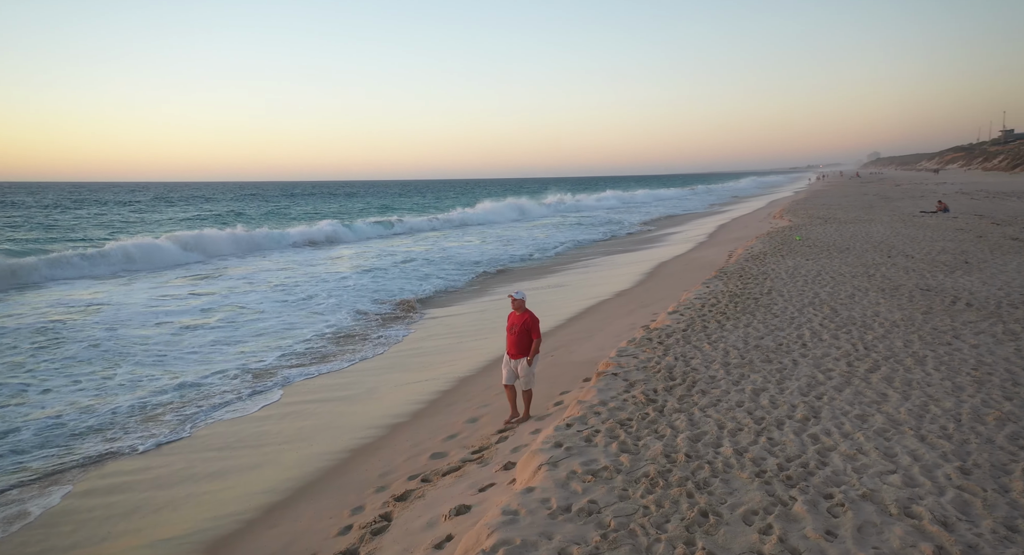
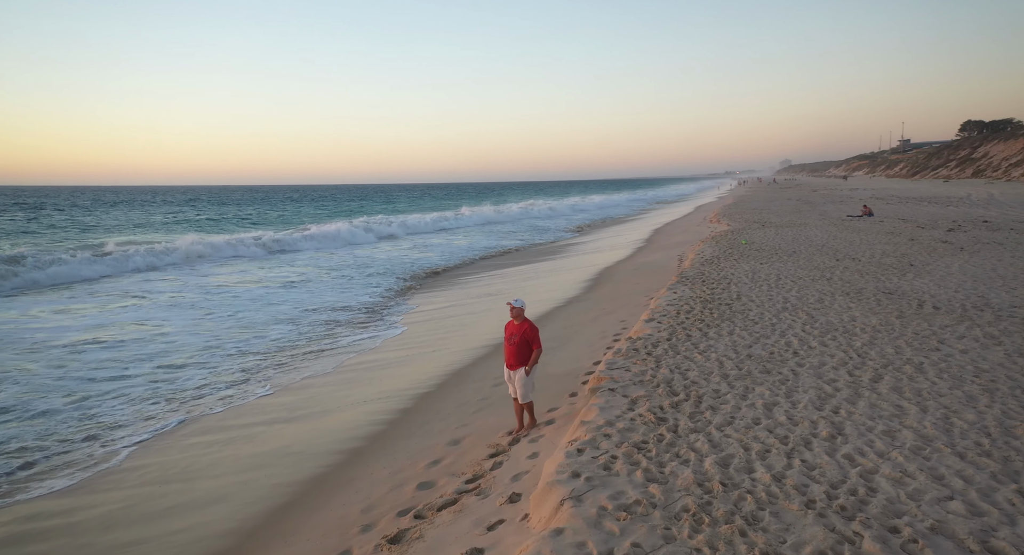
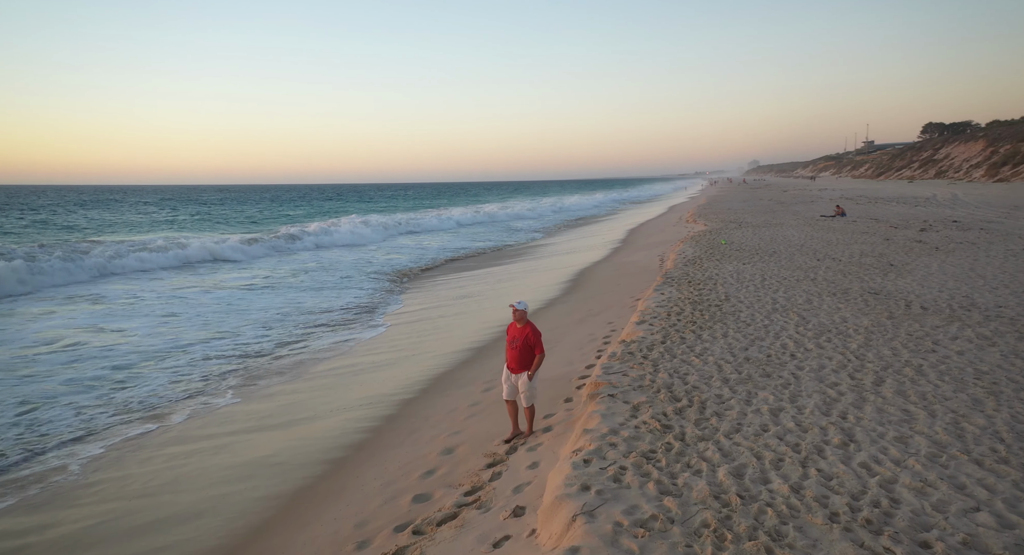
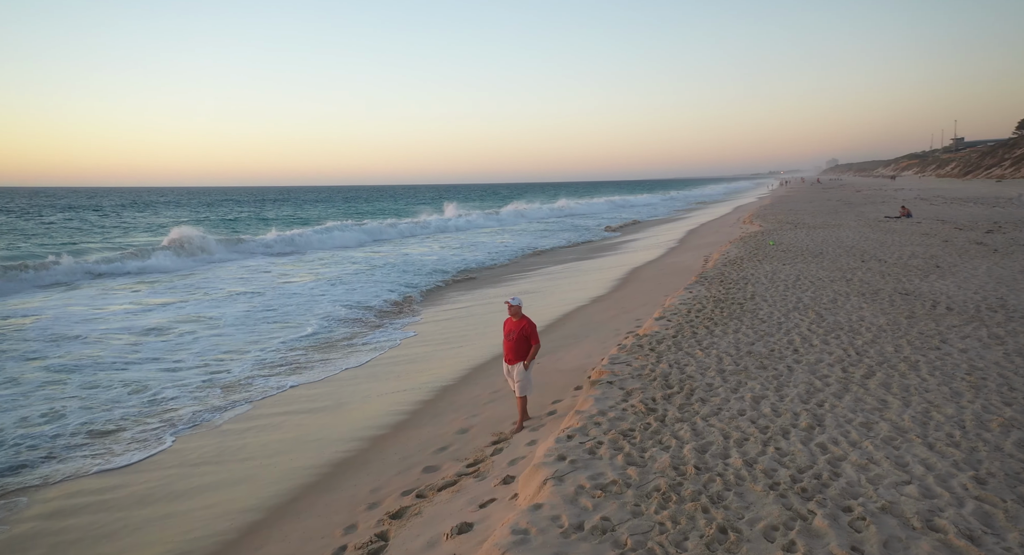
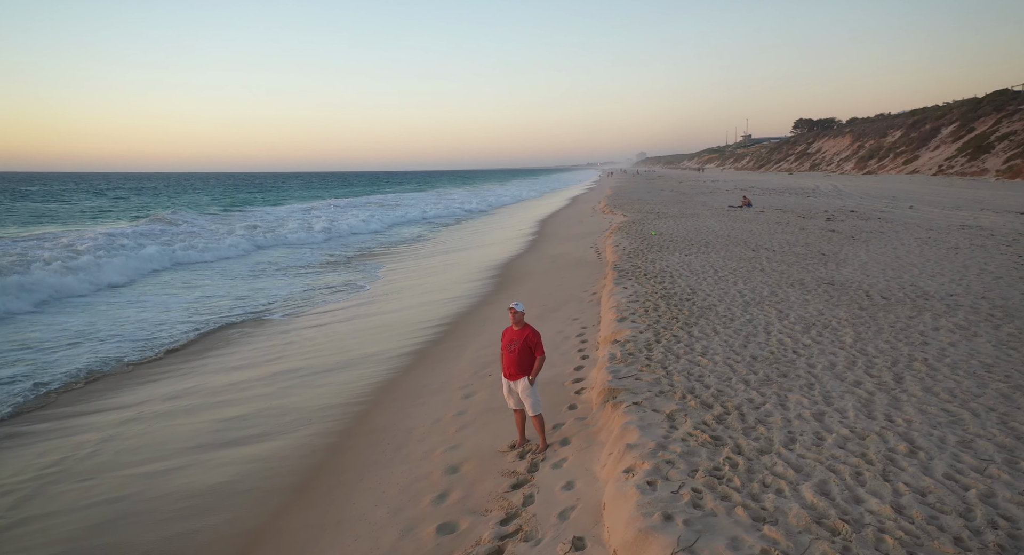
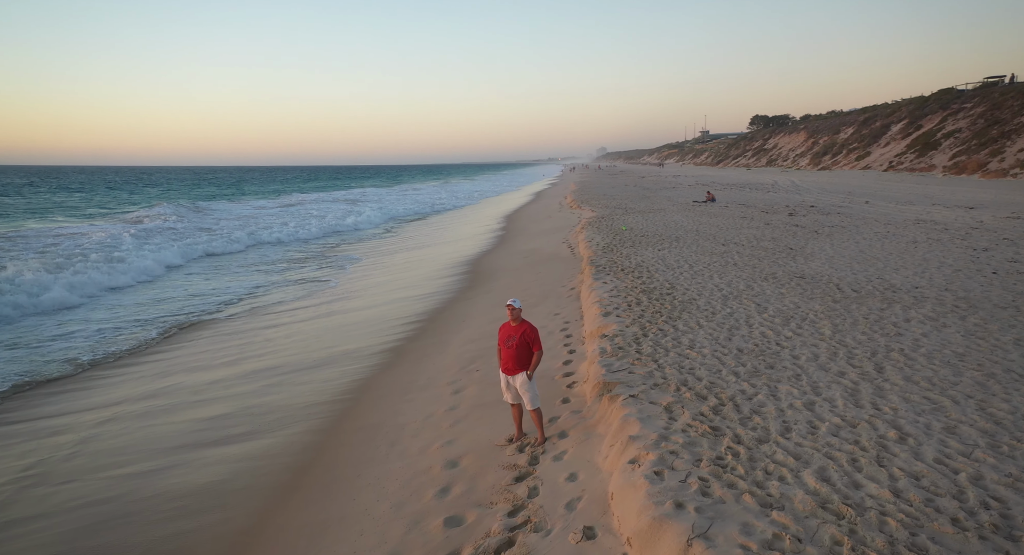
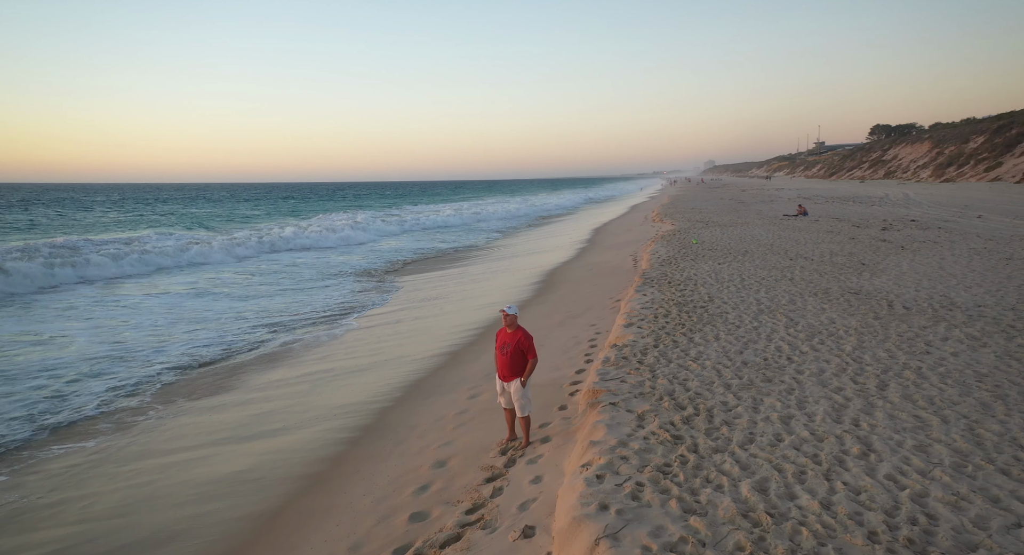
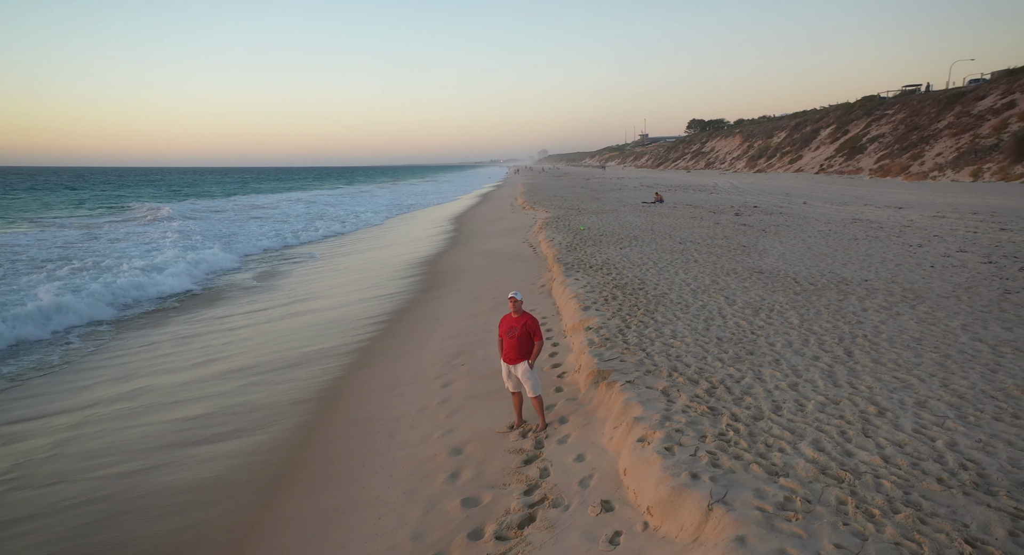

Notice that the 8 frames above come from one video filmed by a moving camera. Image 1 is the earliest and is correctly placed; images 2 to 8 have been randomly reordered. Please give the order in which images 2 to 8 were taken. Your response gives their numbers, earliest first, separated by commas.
4, 2, 3, 7, 5, 6, 8
